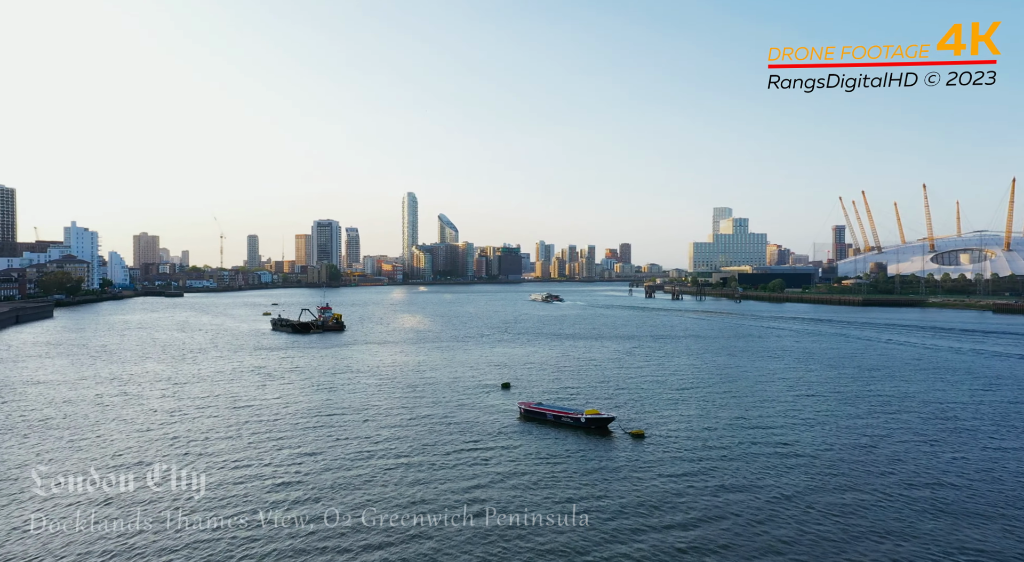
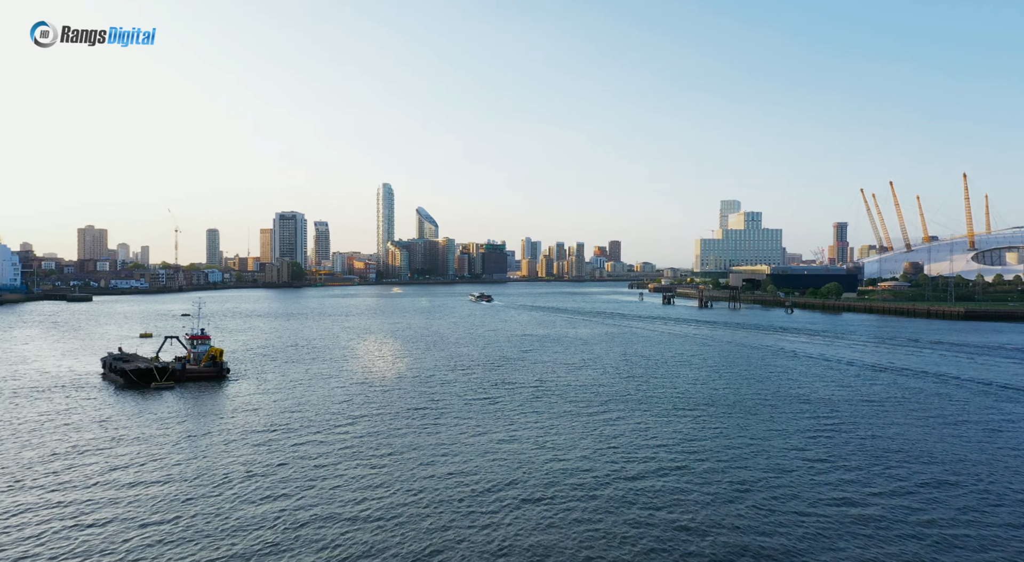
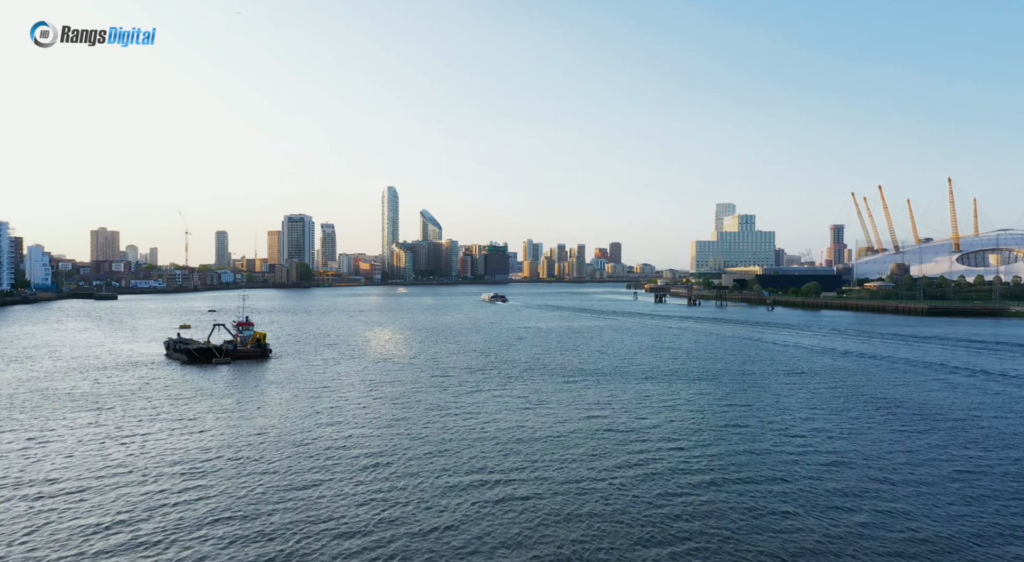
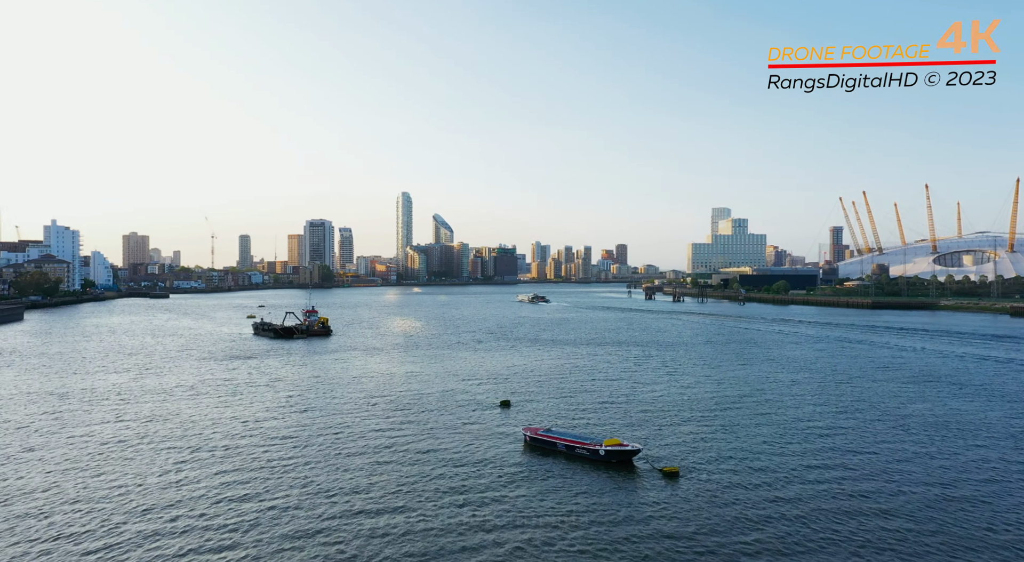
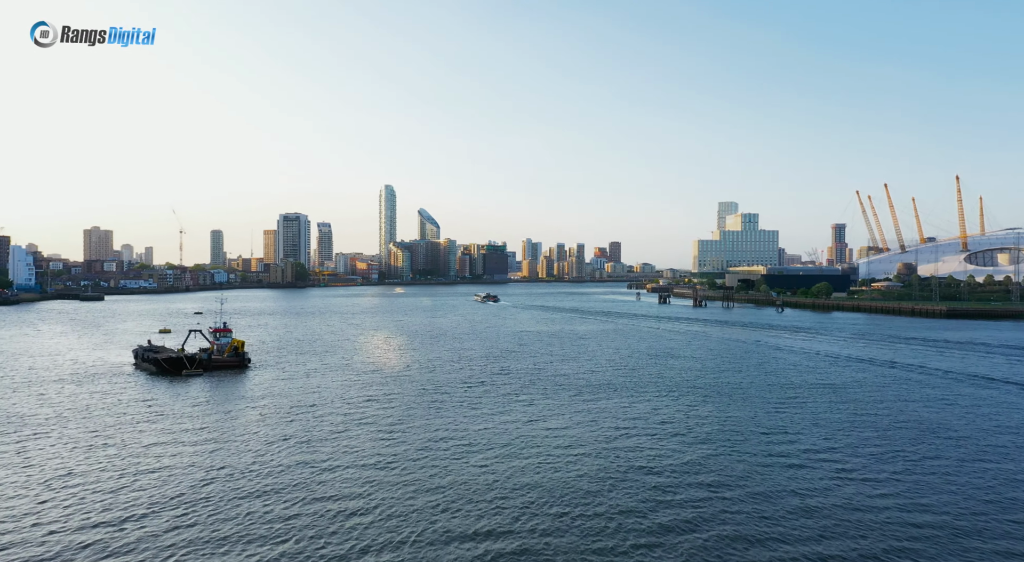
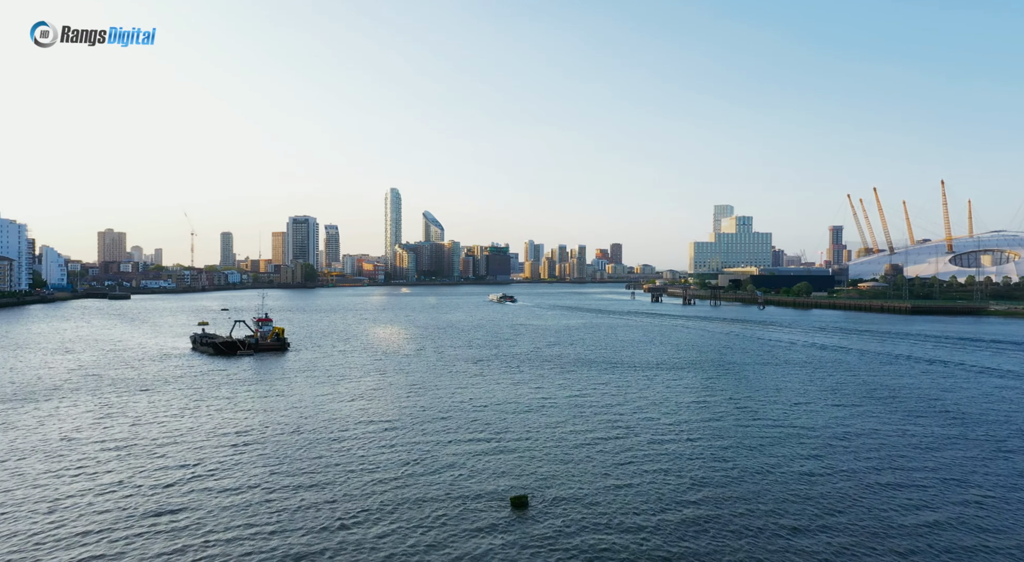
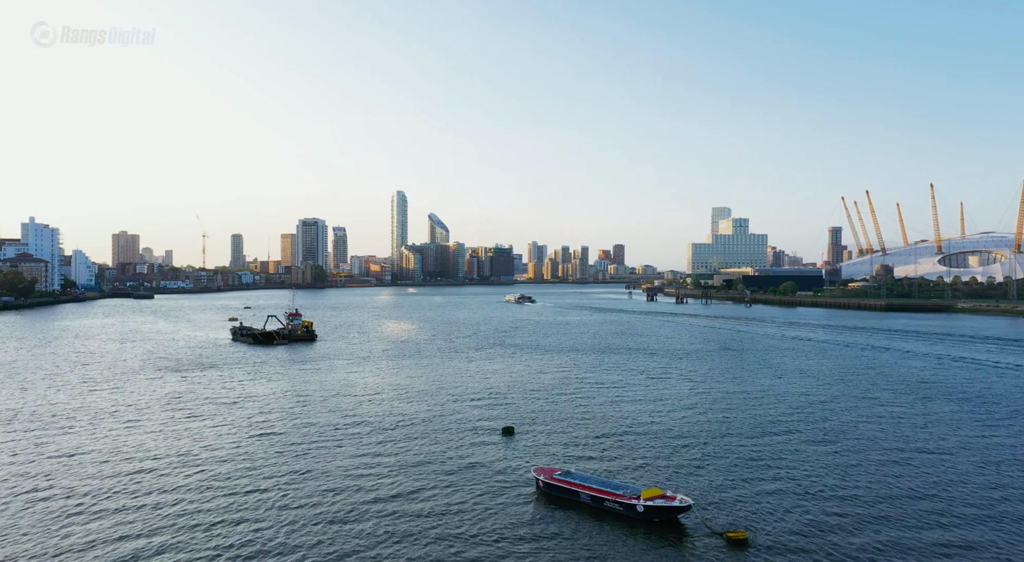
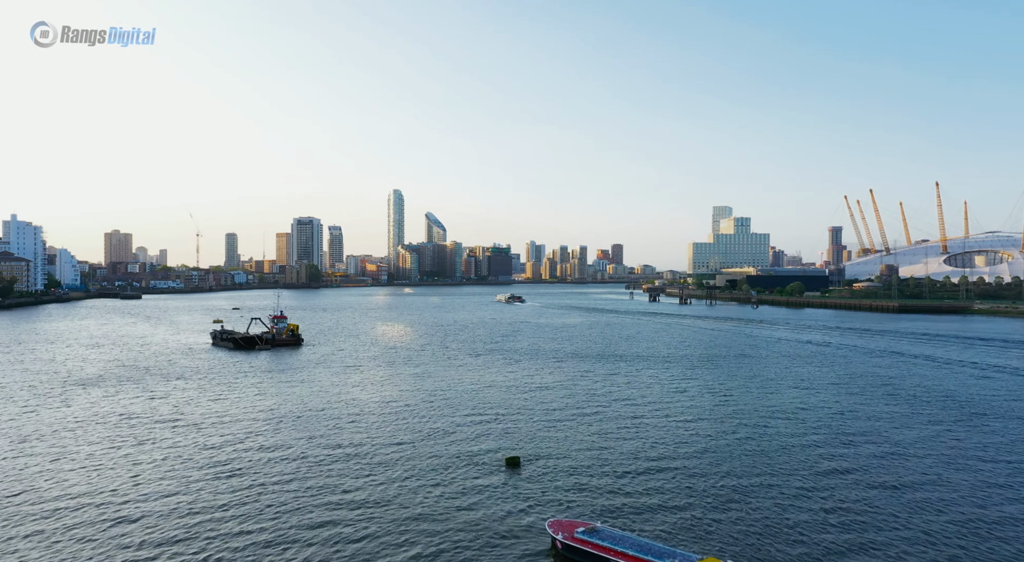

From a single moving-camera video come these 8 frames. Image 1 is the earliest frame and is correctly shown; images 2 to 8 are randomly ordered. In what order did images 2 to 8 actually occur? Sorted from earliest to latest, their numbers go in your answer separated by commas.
4, 7, 8, 6, 3, 5, 2
